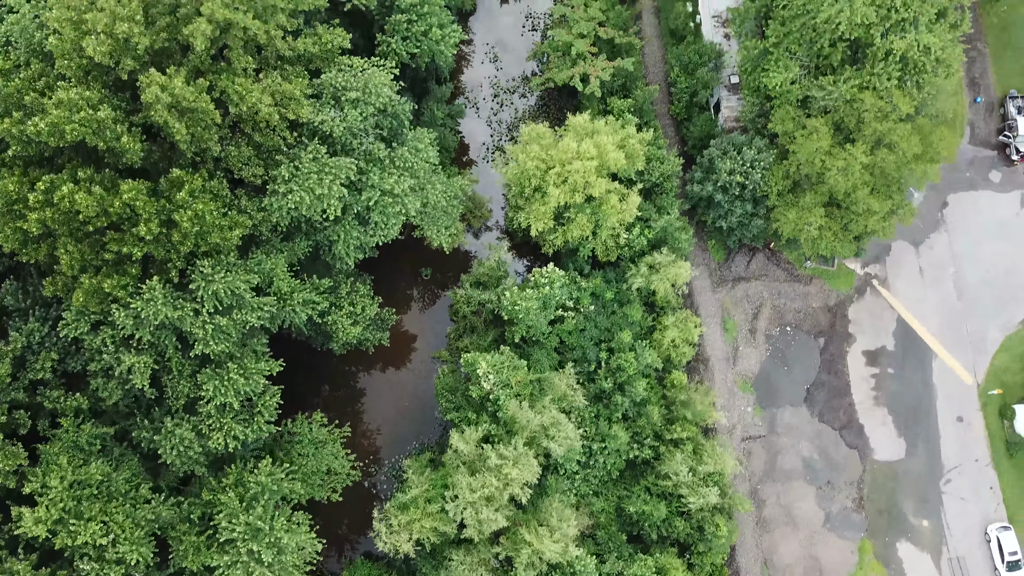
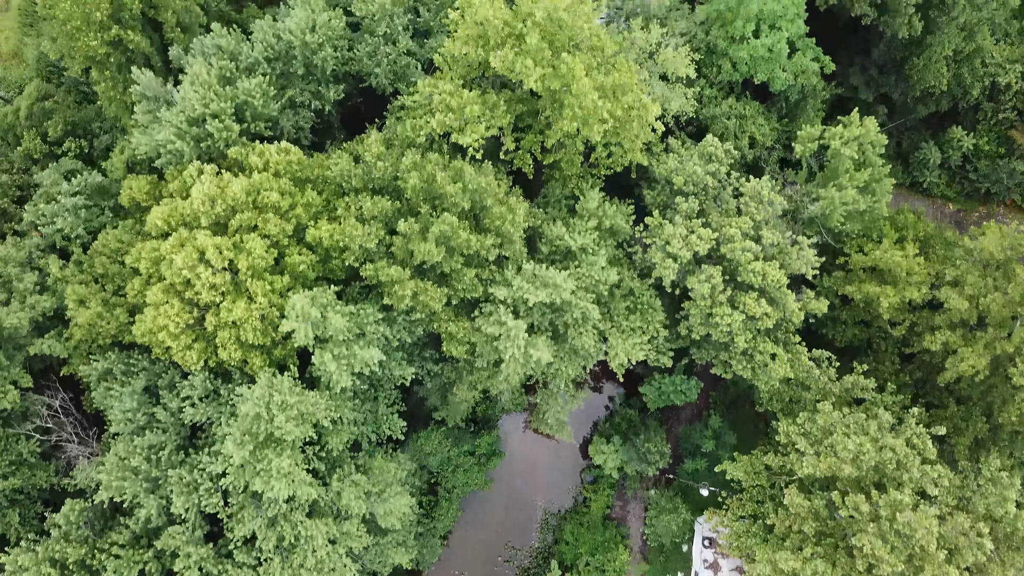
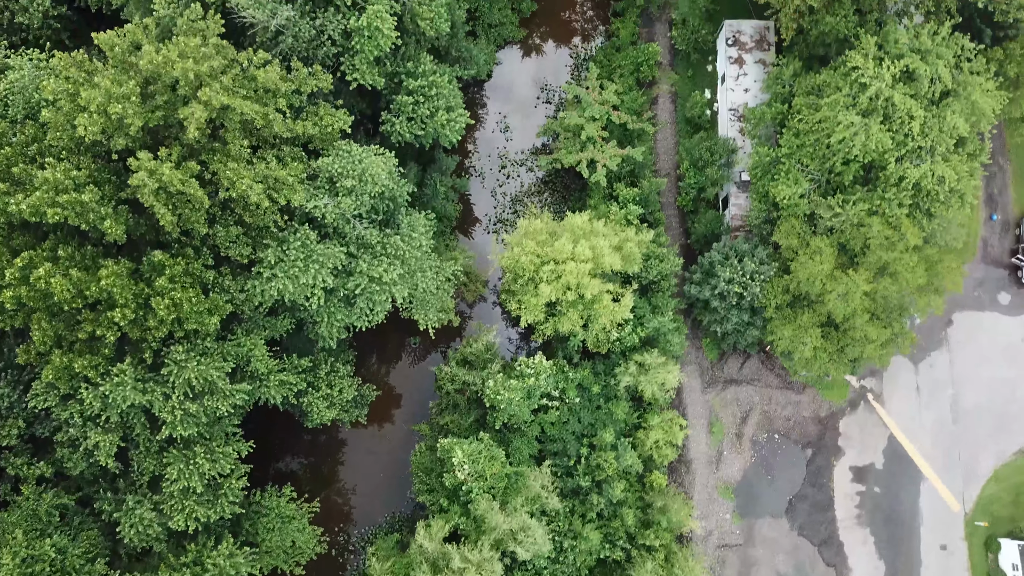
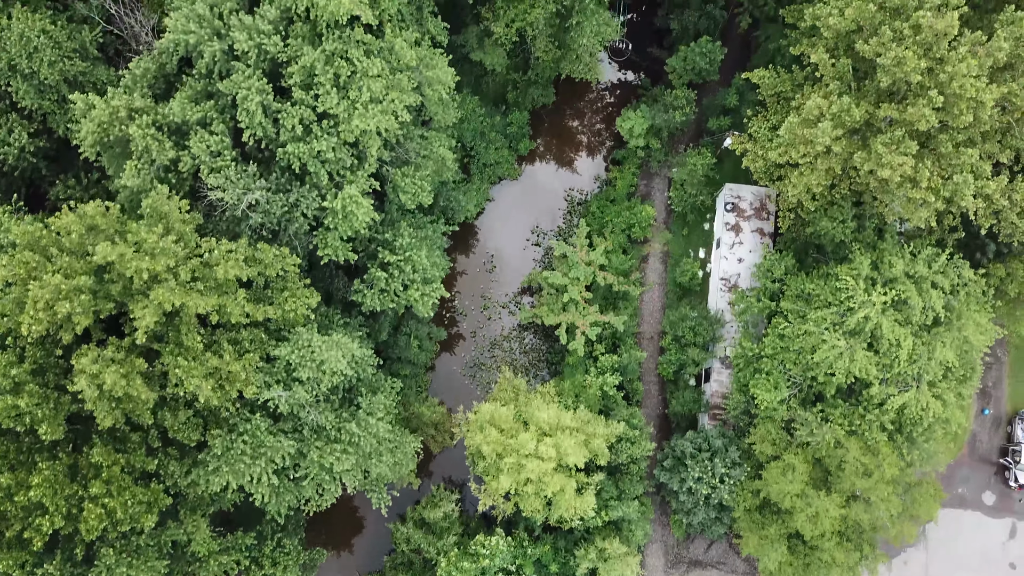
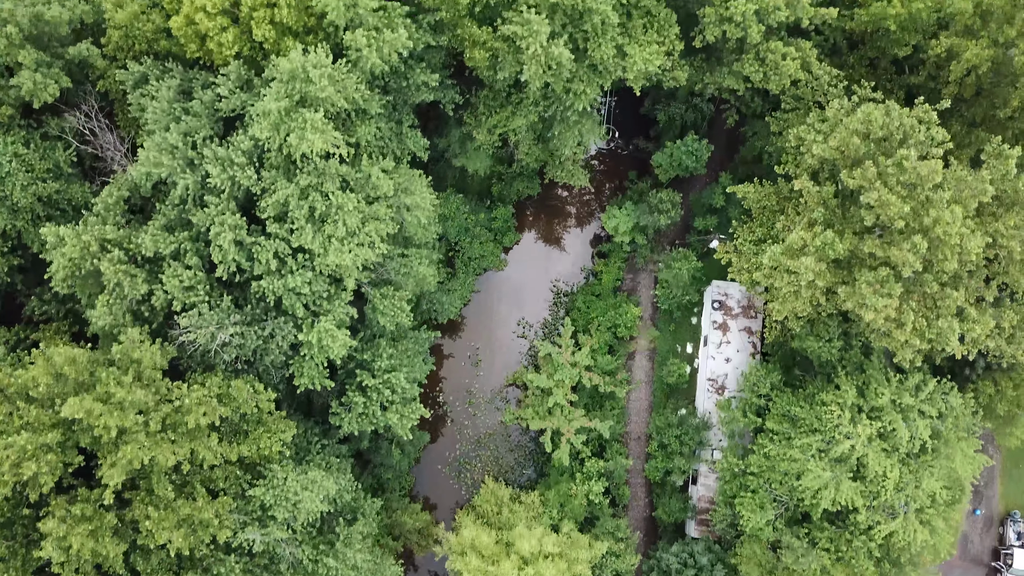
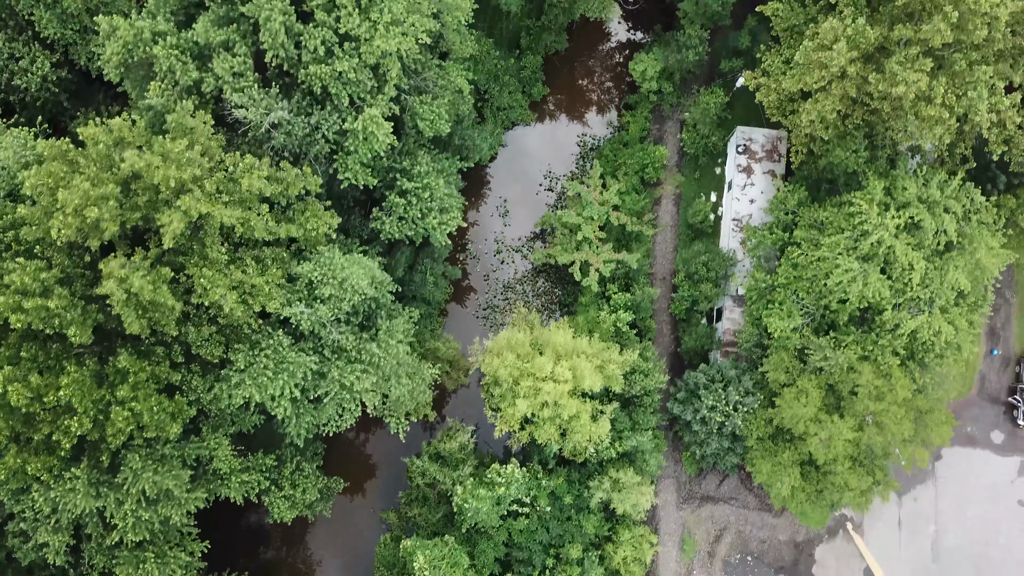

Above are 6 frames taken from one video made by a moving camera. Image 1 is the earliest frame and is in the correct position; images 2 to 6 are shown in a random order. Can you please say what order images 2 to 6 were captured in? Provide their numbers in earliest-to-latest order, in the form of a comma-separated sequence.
3, 6, 4, 5, 2
